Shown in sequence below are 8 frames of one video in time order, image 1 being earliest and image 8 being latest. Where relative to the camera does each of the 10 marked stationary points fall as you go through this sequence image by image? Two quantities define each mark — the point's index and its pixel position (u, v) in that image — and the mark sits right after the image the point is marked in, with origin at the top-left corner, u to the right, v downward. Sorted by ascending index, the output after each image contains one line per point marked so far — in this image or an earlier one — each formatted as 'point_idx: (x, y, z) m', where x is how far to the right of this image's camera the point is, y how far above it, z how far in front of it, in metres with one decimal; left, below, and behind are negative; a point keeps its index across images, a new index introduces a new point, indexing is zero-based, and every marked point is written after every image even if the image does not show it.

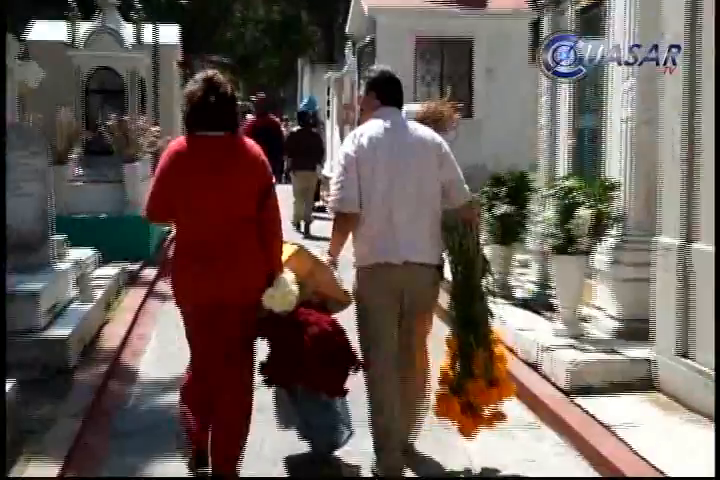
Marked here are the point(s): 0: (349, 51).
0: (-0.1, +1.8, +16.5) m
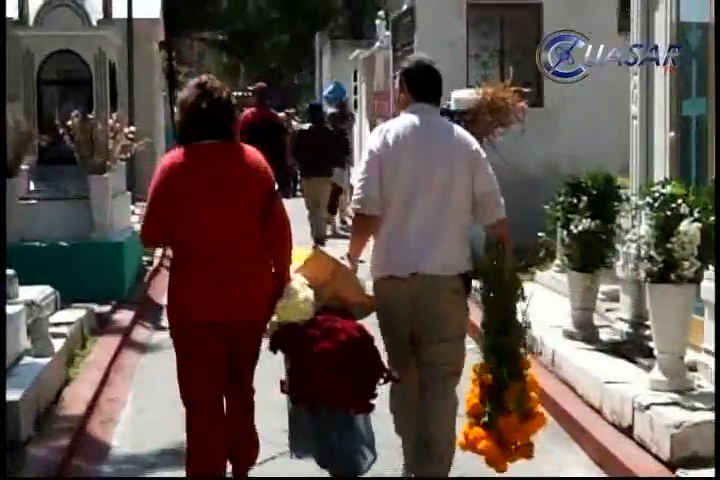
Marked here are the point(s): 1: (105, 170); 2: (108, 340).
0: (+0.2, +1.6, +13.6) m
1: (-1.4, +0.4, +9.8) m
2: (-1.3, -0.5, +9.3) m
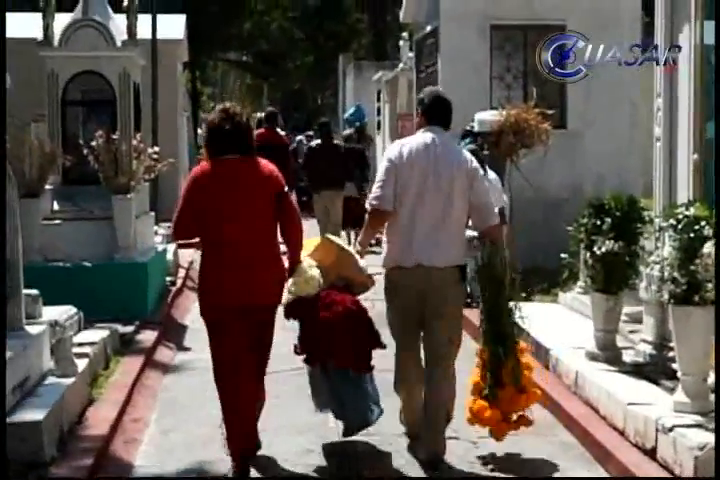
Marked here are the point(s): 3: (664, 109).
0: (+0.4, +1.5, +13.6) m
1: (-1.3, +0.3, +9.8) m
2: (-1.2, -0.6, +9.3) m
3: (+1.6, +0.7, +9.5) m
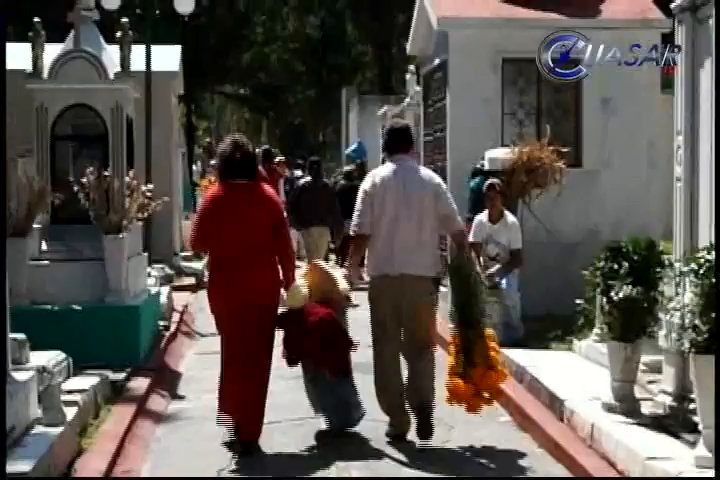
0: (+0.4, +1.2, +13.1) m
1: (-1.3, +0.1, +9.4) m
2: (-1.2, -0.8, +8.8) m
3: (+1.7, +0.5, +9.0) m
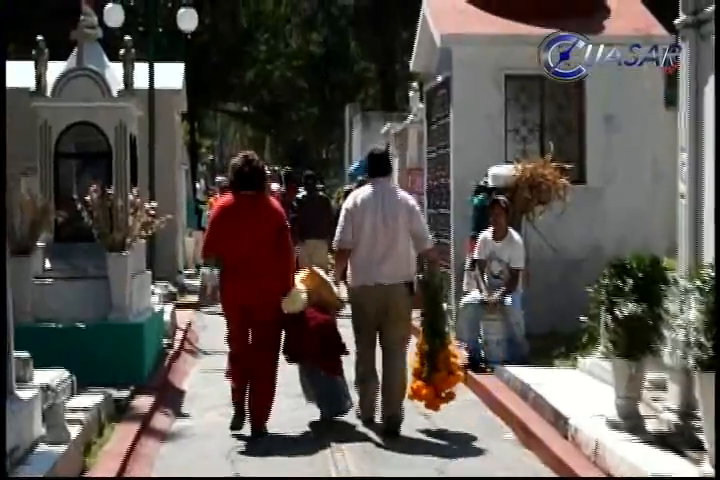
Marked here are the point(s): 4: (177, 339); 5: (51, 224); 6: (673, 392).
0: (+0.4, +1.1, +13.1) m
1: (-1.2, 0.0, +9.3) m
2: (-1.2, -0.9, +8.8) m
3: (+1.7, +0.4, +9.0) m
4: (-1.1, -0.6, +10.4) m
5: (-1.6, +0.1, +9.1) m
6: (+1.6, -0.7, +8.8) m
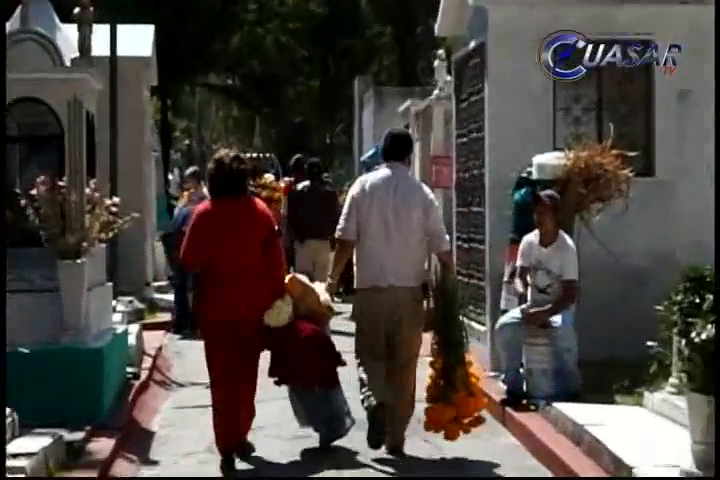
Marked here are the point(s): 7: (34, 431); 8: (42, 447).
0: (+0.4, +1.1, +11.3) m
1: (-1.2, -0.1, +7.5) m
2: (-1.1, -0.9, +6.9) m
3: (+1.7, +0.4, +7.2) m
4: (-1.1, -0.6, +8.6) m
5: (-1.5, +0.1, +7.3) m
6: (+1.6, -0.8, +7.0) m
7: (-1.3, -0.8, +7.0) m
8: (-1.2, -0.8, +6.9) m
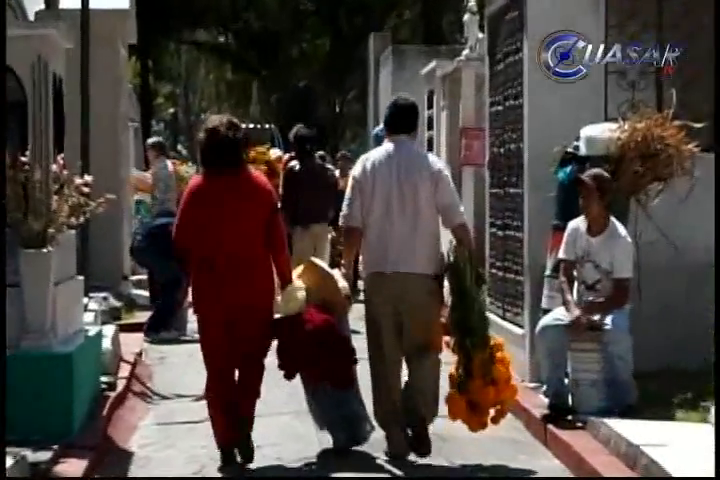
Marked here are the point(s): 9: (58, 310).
0: (+0.5, +1.2, +10.1) m
1: (-1.1, 0.0, +6.4) m
2: (-1.0, -0.9, +5.8) m
3: (+1.8, +0.4, +6.0) m
4: (-1.0, -0.5, +7.4) m
5: (-1.5, +0.1, +6.1) m
6: (+1.7, -0.7, +5.9) m
7: (-1.2, -0.7, +5.8) m
8: (-1.2, -0.8, +5.7) m
9: (-1.1, -0.3, +6.5) m
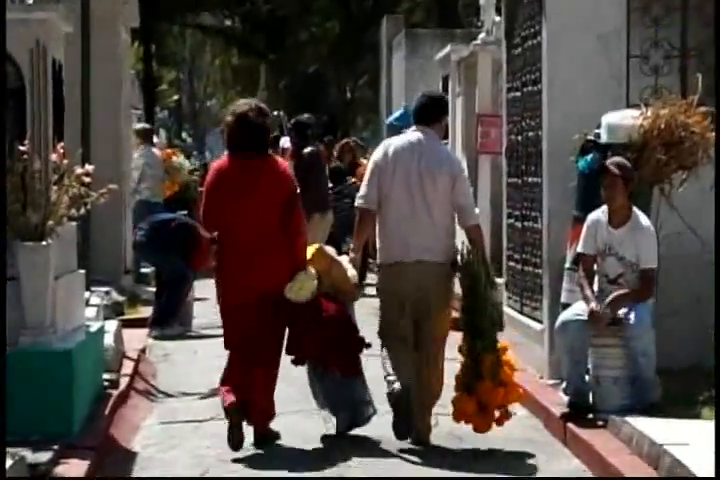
0: (+0.5, +1.3, +9.9) m
1: (-1.1, 0.0, +6.1) m
2: (-1.0, -0.9, +5.6) m
3: (+1.8, +0.4, +5.8) m
4: (-1.0, -0.5, +7.2) m
5: (-1.4, +0.1, +5.9) m
6: (+1.7, -0.7, +5.6) m
7: (-1.2, -0.7, +5.6) m
8: (-1.1, -0.8, +5.5) m
9: (-1.1, -0.2, +6.2) m
